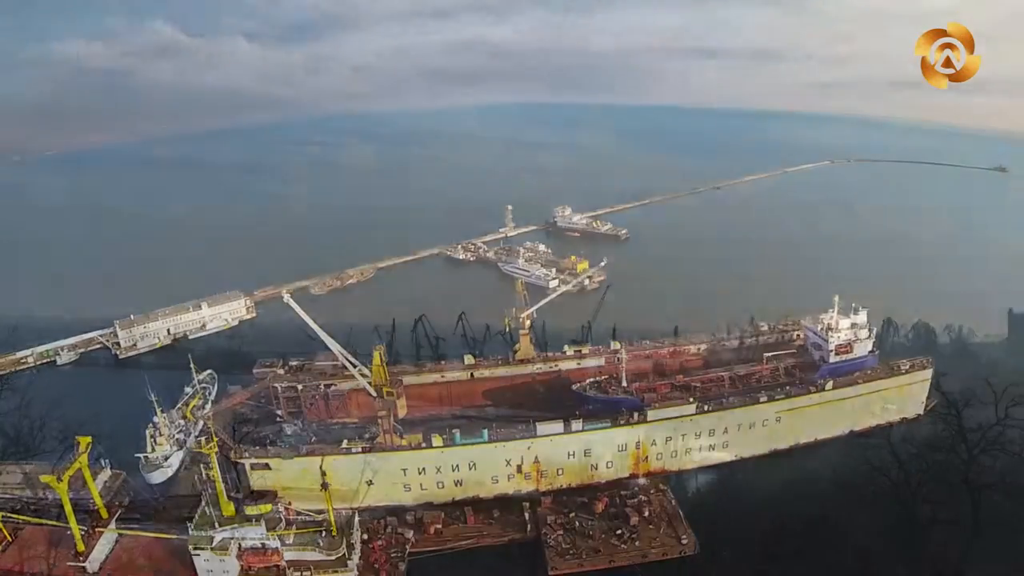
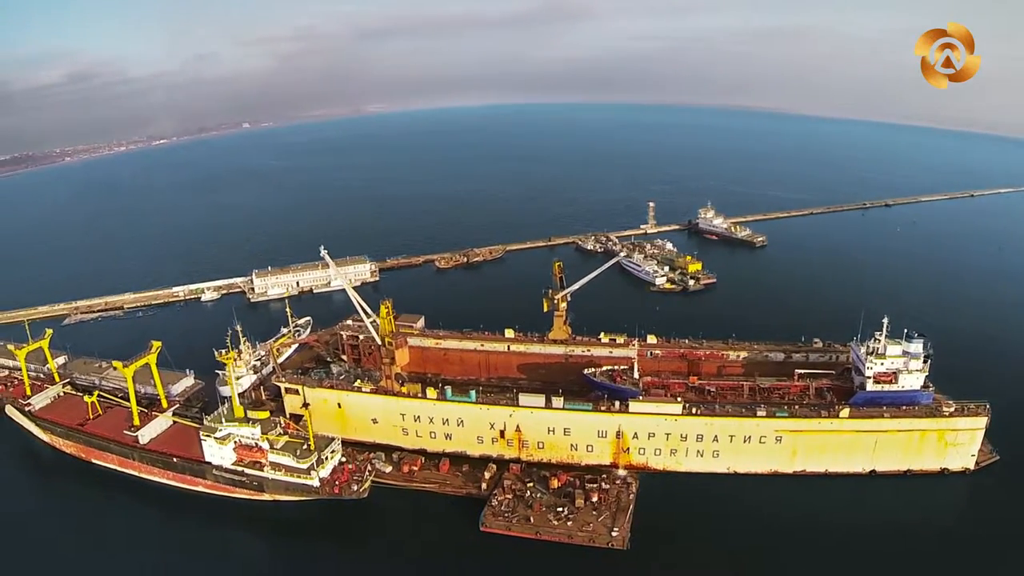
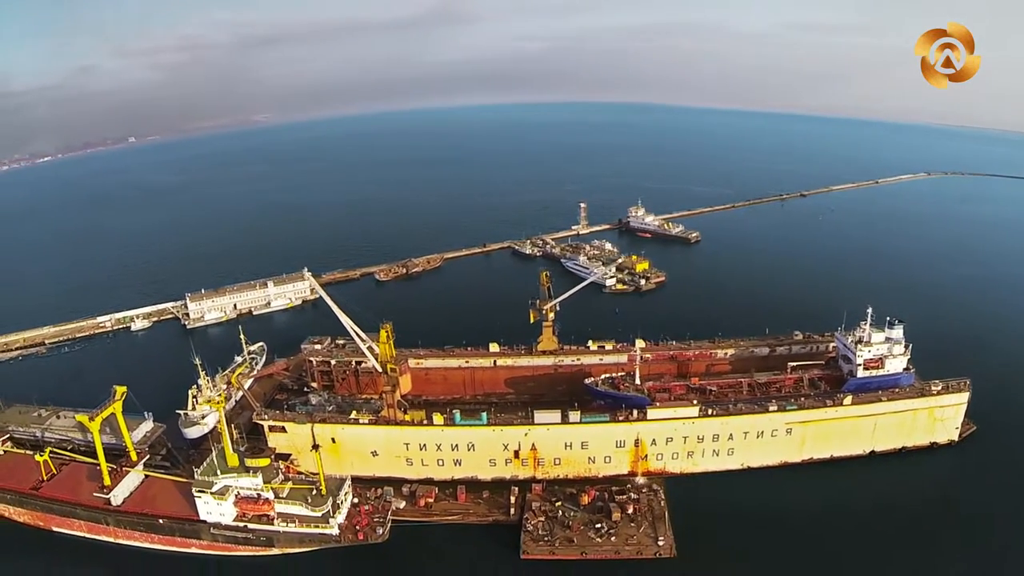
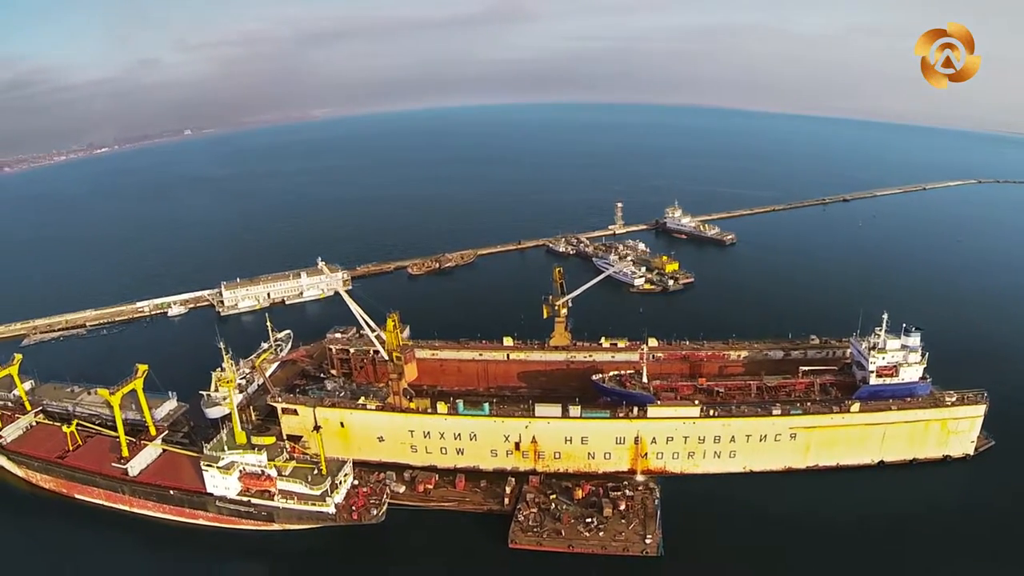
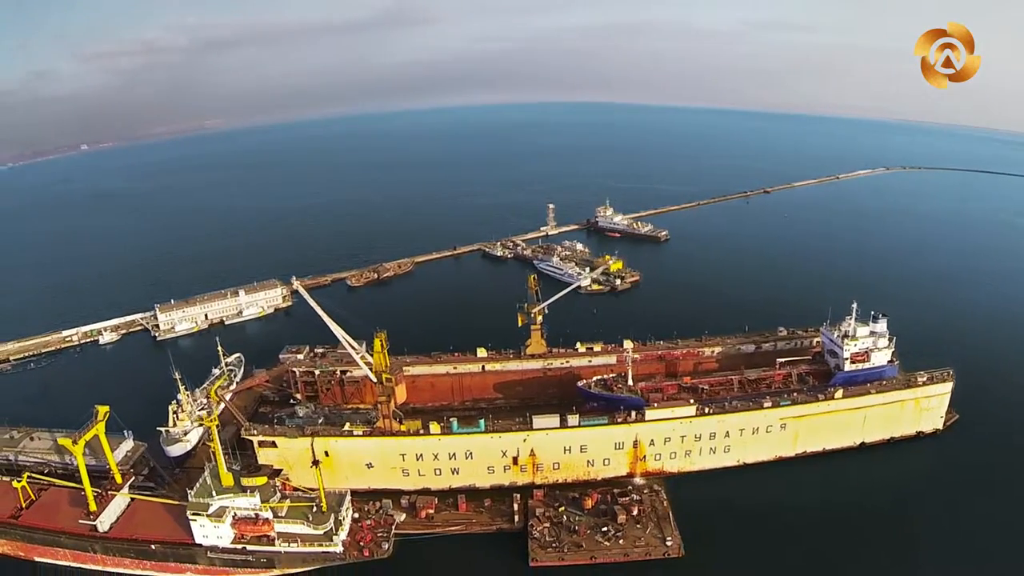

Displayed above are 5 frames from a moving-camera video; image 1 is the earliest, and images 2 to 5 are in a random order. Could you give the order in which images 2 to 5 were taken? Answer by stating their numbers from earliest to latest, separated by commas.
5, 3, 4, 2
